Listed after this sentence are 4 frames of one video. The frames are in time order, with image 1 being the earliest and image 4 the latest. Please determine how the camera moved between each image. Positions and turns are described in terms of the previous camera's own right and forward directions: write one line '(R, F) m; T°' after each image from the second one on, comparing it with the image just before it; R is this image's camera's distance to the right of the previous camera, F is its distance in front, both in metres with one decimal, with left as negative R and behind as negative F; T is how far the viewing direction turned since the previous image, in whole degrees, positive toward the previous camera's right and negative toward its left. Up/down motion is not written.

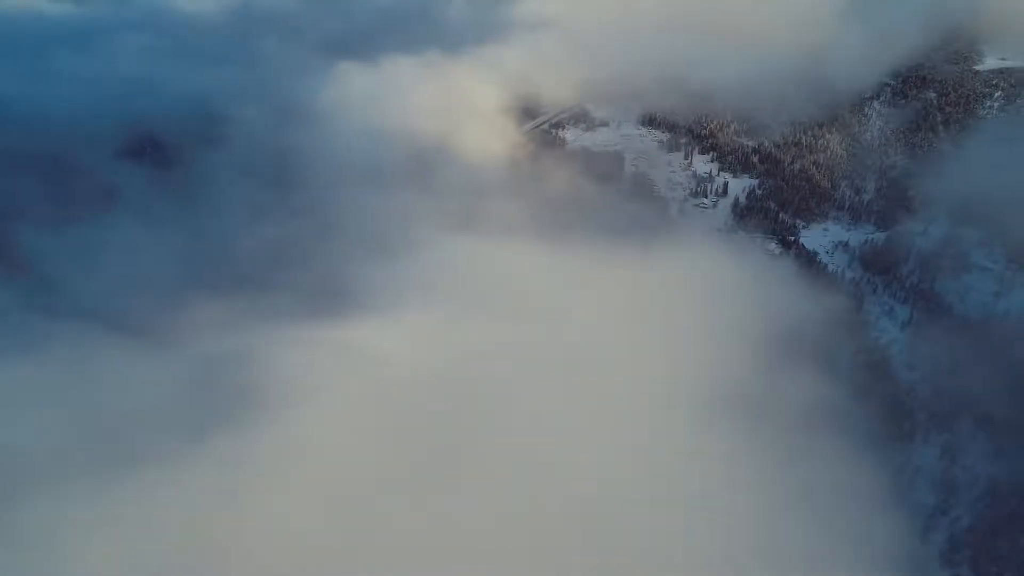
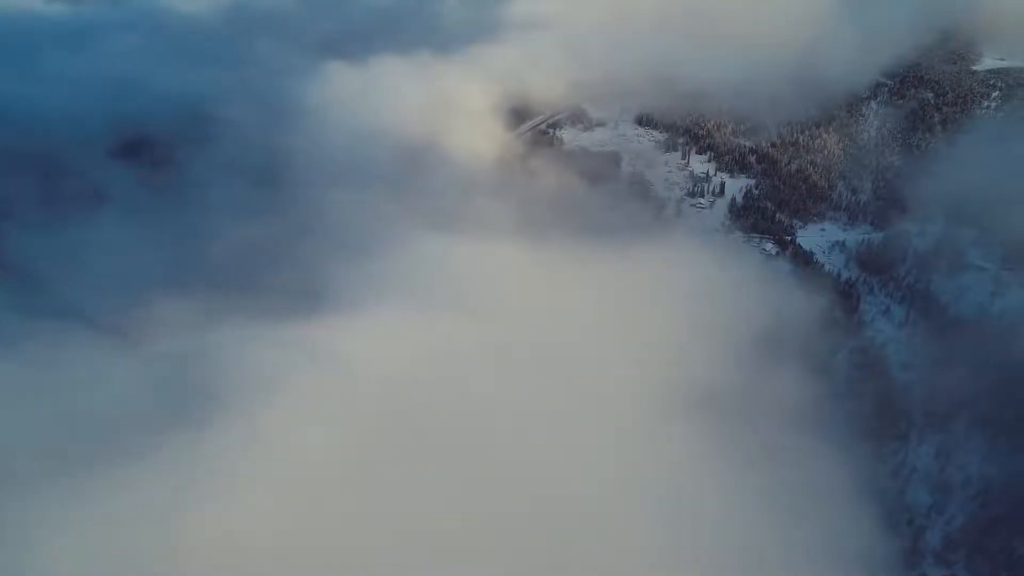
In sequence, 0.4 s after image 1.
(-1.8, -2.3) m; 0°
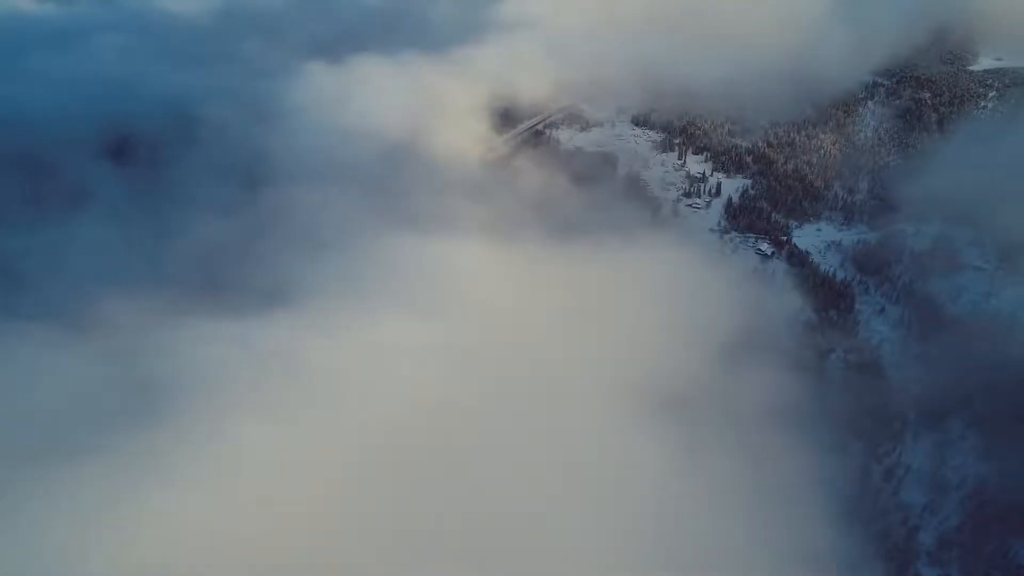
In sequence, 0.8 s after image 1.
(+1.2, +0.5) m; 0°
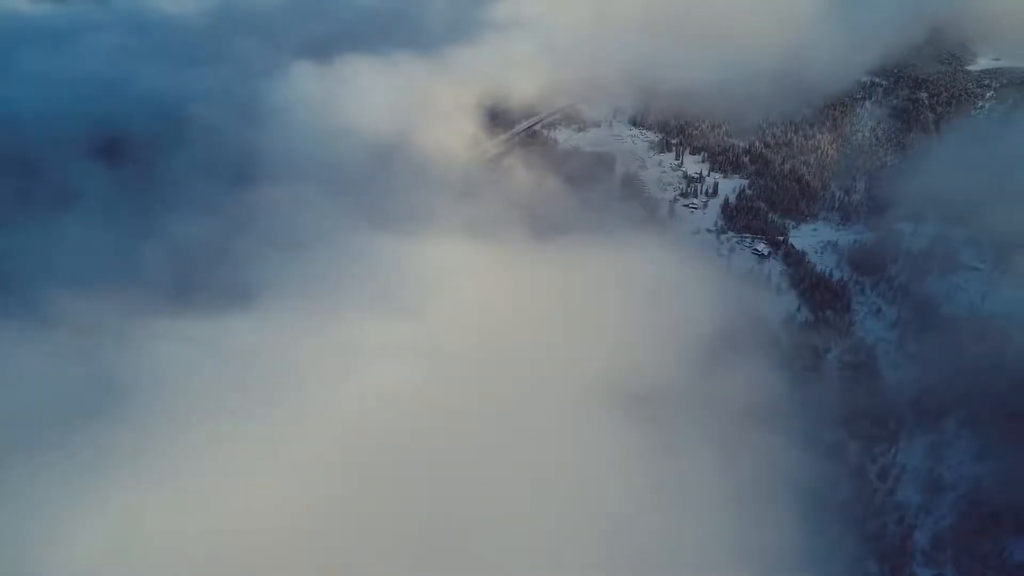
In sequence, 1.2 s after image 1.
(+0.8, +0.3) m; 0°
